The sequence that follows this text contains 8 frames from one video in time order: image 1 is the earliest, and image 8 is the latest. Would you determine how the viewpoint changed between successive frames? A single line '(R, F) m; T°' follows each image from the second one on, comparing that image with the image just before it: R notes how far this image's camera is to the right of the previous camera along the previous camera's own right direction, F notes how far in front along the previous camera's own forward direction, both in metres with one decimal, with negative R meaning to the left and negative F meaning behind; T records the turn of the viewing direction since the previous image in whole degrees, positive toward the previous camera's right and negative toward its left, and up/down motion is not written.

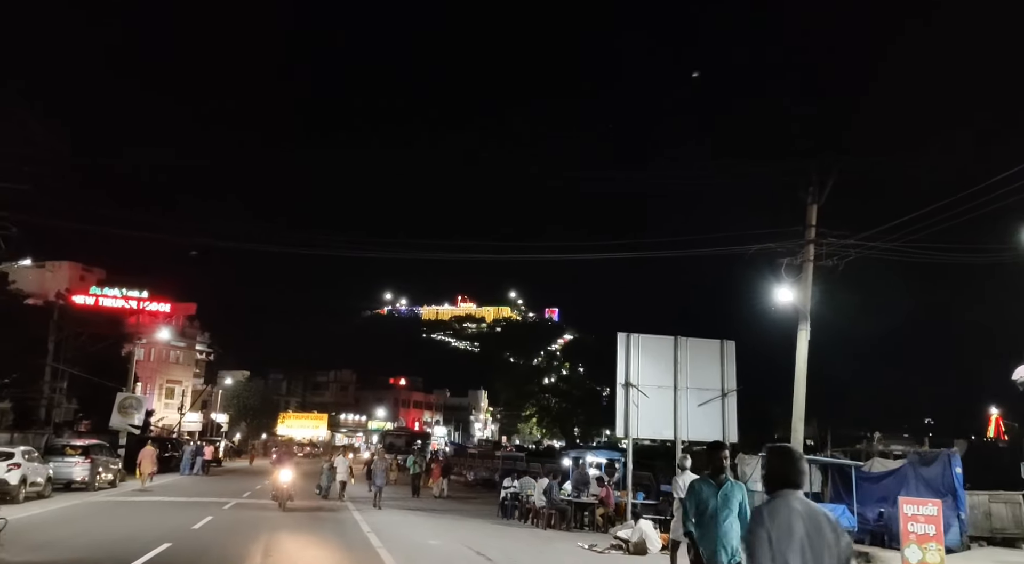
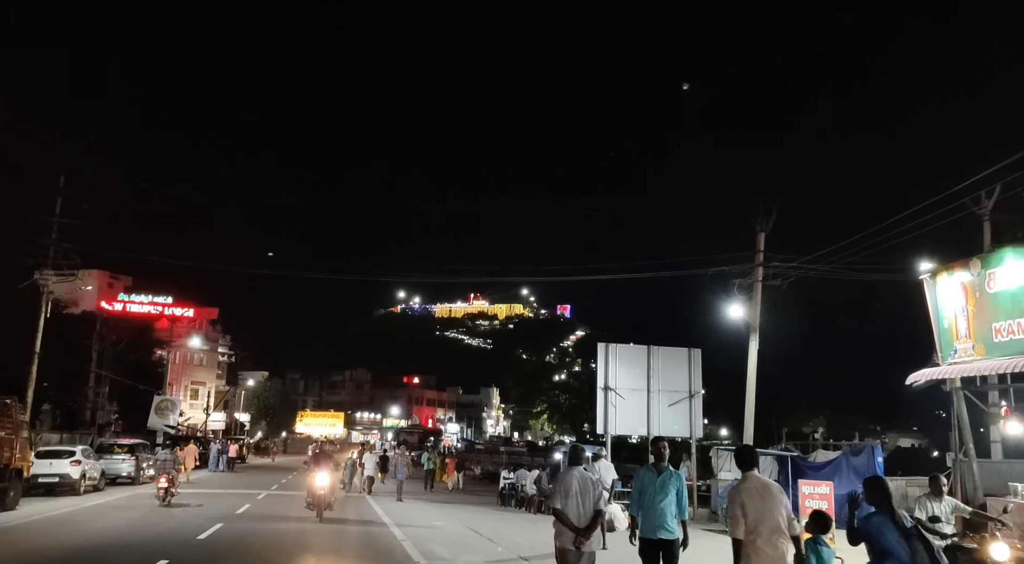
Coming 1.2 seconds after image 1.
(+0.5, -3.1) m; -1°
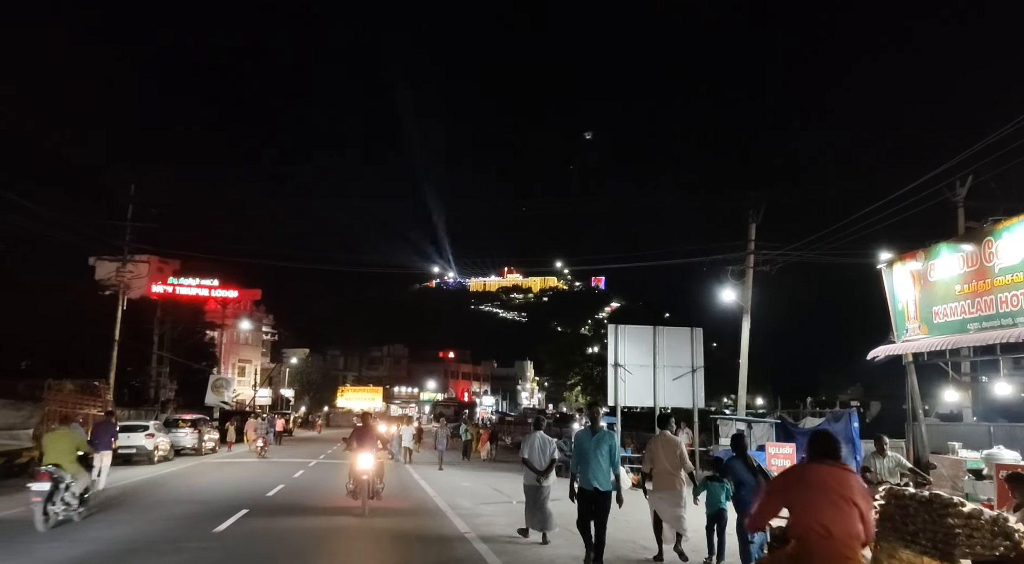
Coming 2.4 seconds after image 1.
(+0.5, -2.7) m; -2°
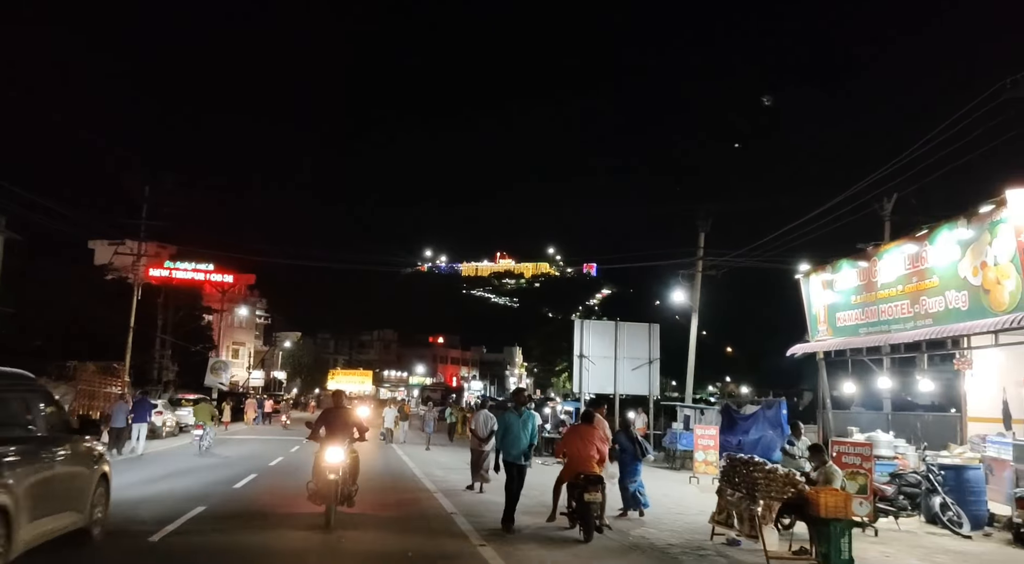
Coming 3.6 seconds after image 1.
(+0.5, -2.9) m; +1°
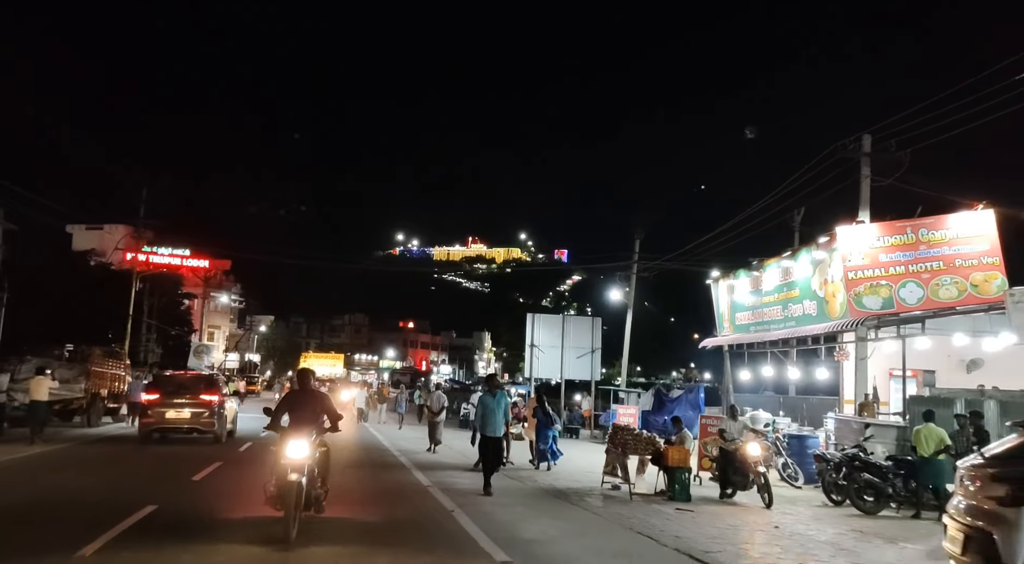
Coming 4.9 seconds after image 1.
(+0.5, -3.7) m; +2°
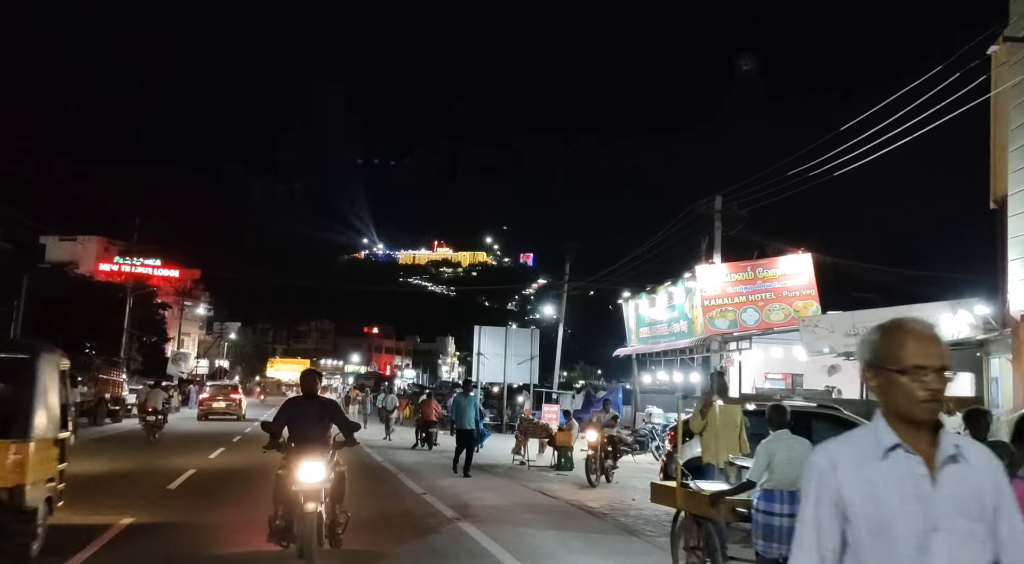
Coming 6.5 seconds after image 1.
(+0.8, -5.0) m; +2°
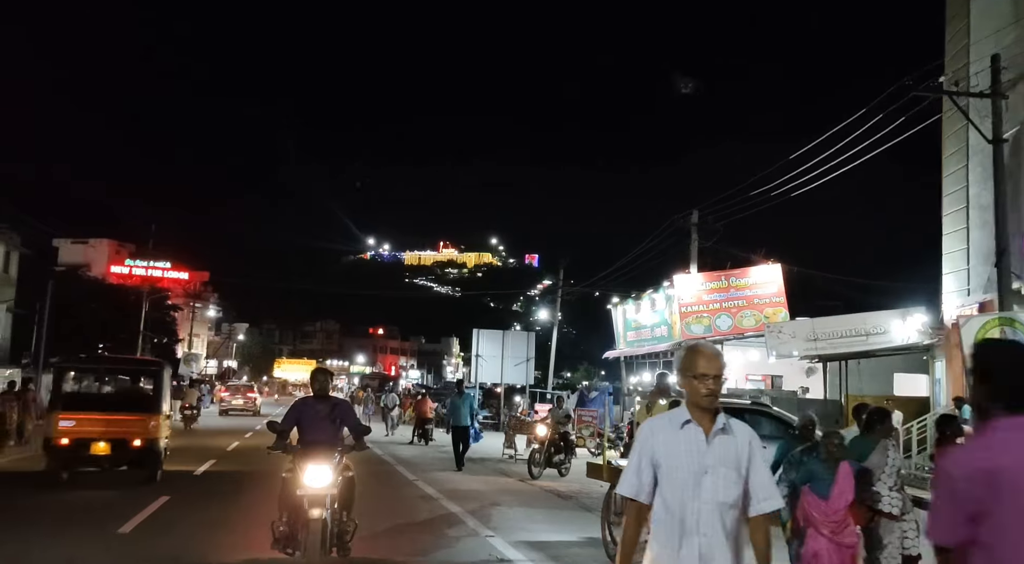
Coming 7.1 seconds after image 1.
(+0.4, -1.7) m; 0°
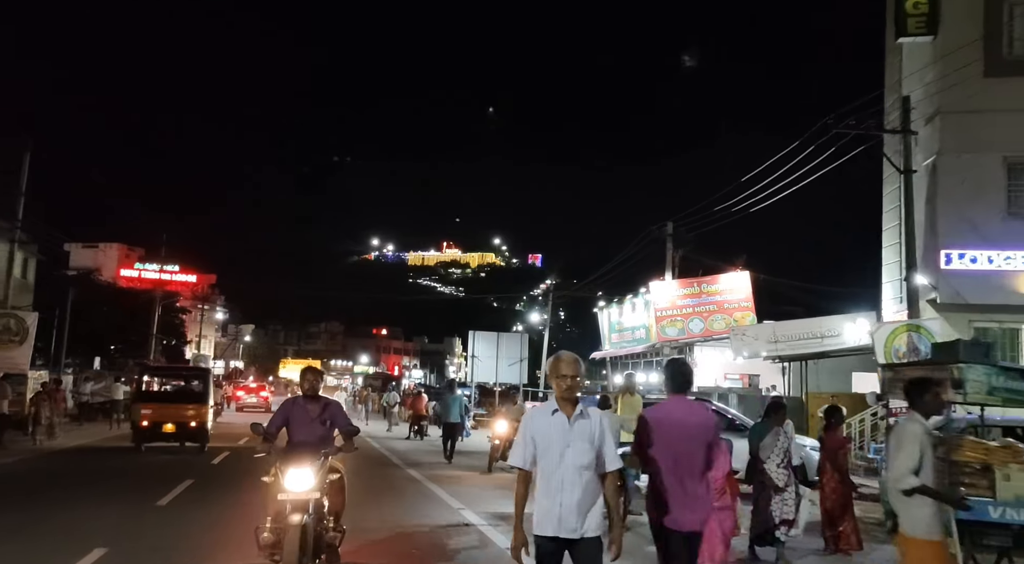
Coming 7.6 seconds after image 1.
(+0.5, -1.8) m; 0°
